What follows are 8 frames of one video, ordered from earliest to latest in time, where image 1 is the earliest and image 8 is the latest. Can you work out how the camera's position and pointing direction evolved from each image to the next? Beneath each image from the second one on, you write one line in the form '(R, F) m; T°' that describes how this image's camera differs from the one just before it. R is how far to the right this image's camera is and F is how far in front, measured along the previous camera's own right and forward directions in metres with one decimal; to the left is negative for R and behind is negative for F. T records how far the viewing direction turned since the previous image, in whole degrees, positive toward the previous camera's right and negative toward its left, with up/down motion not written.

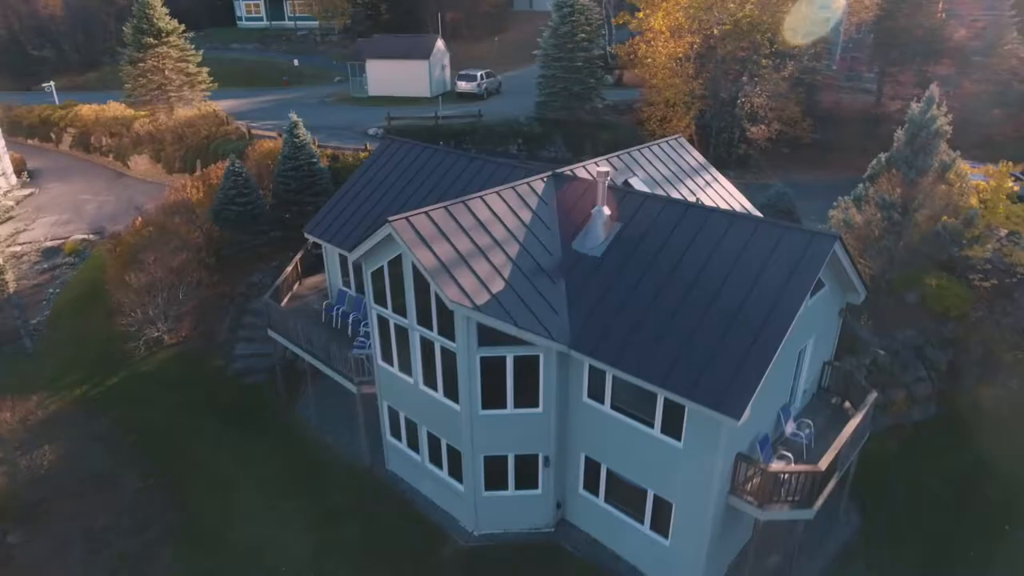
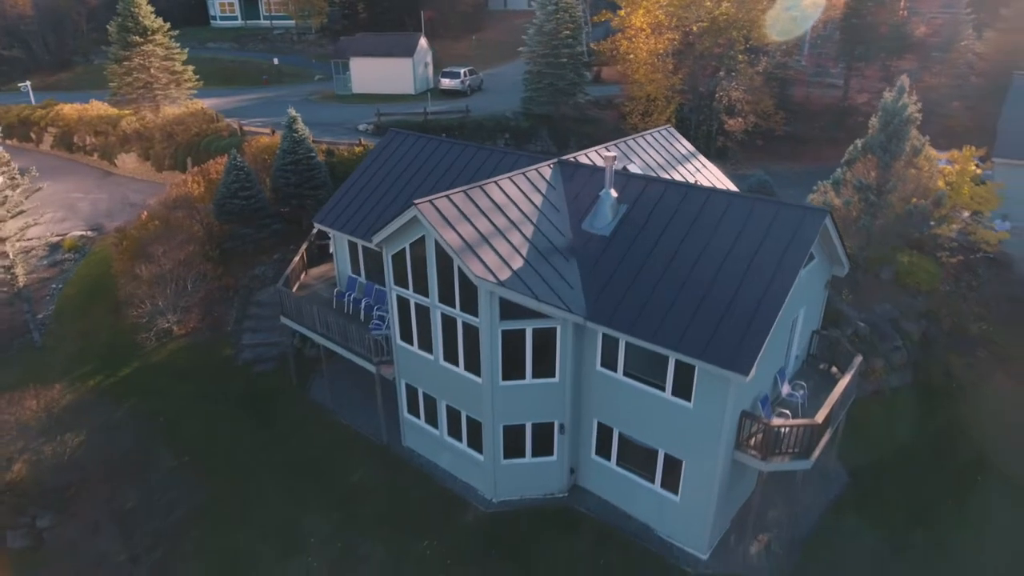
(-1.1, -0.9) m; +3°
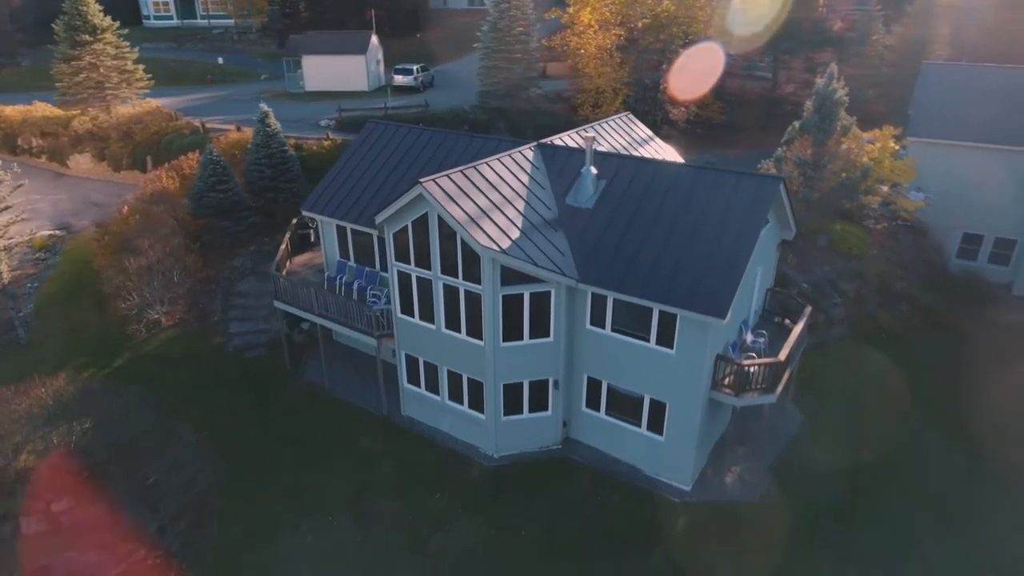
(-1.5, -1.5) m; +5°
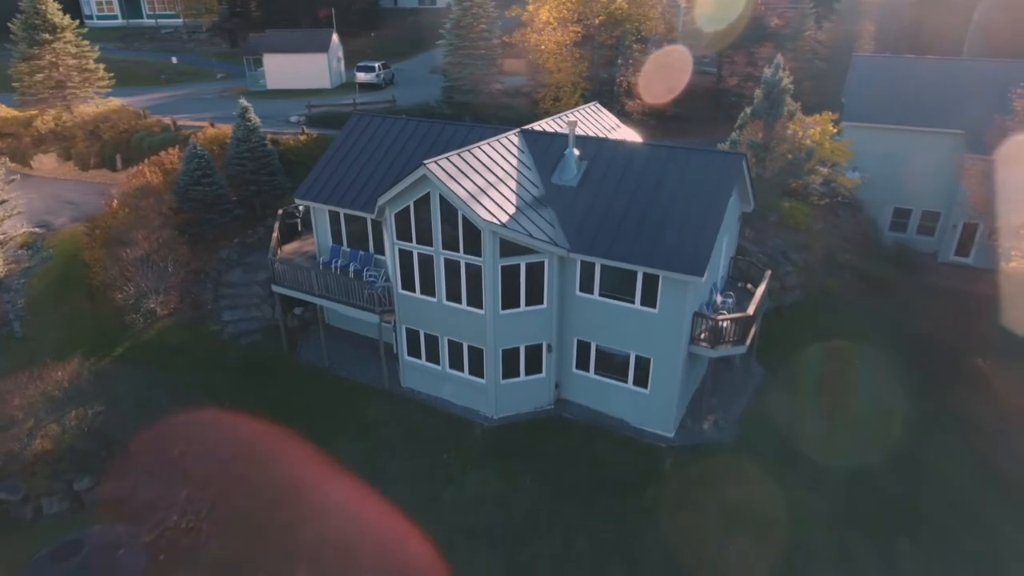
(-1.4, -1.5) m; +5°
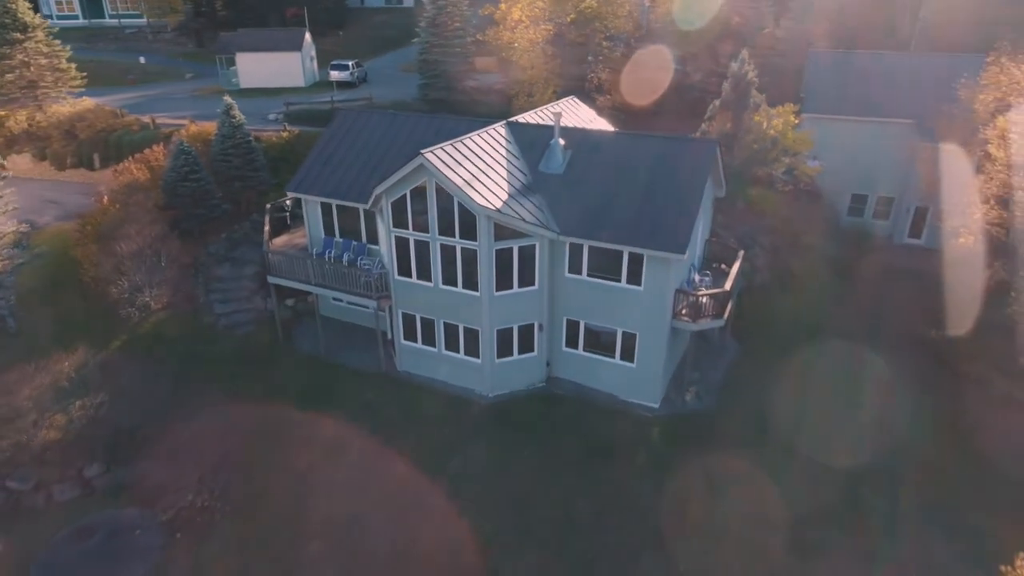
(-0.8, -1.0) m; +3°
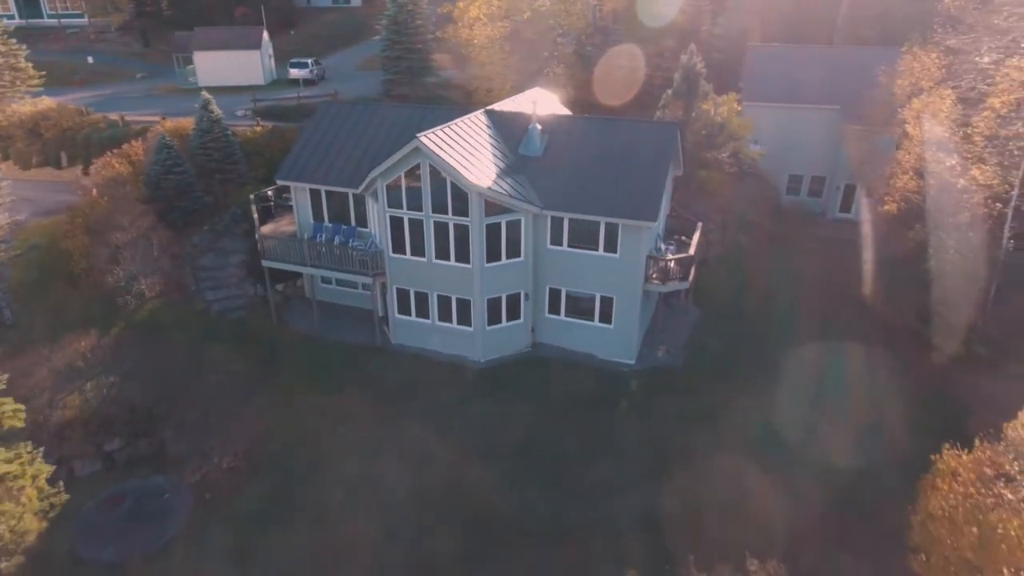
(-1.4, -1.8) m; +5°
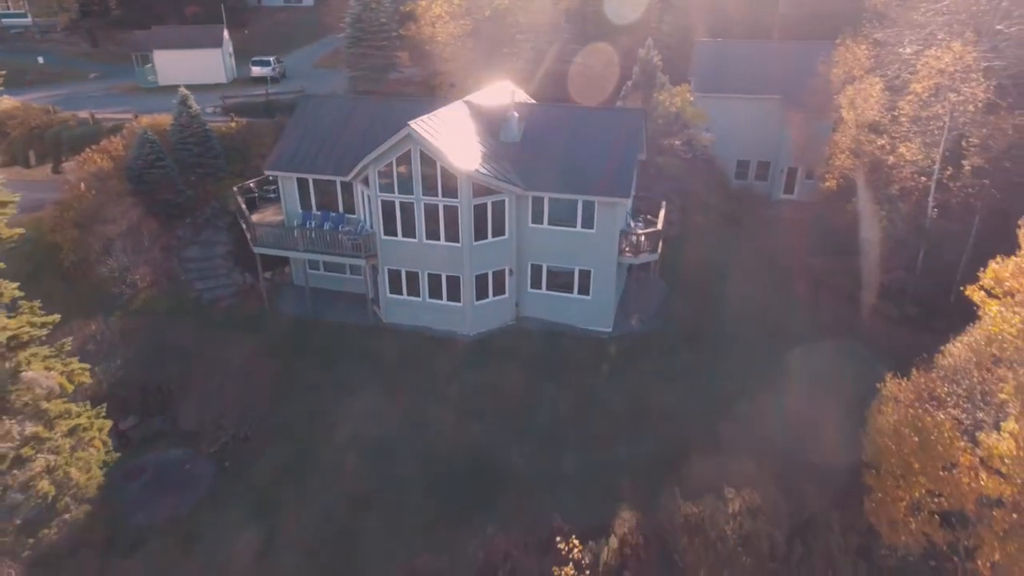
(-1.3, -1.6) m; +4°
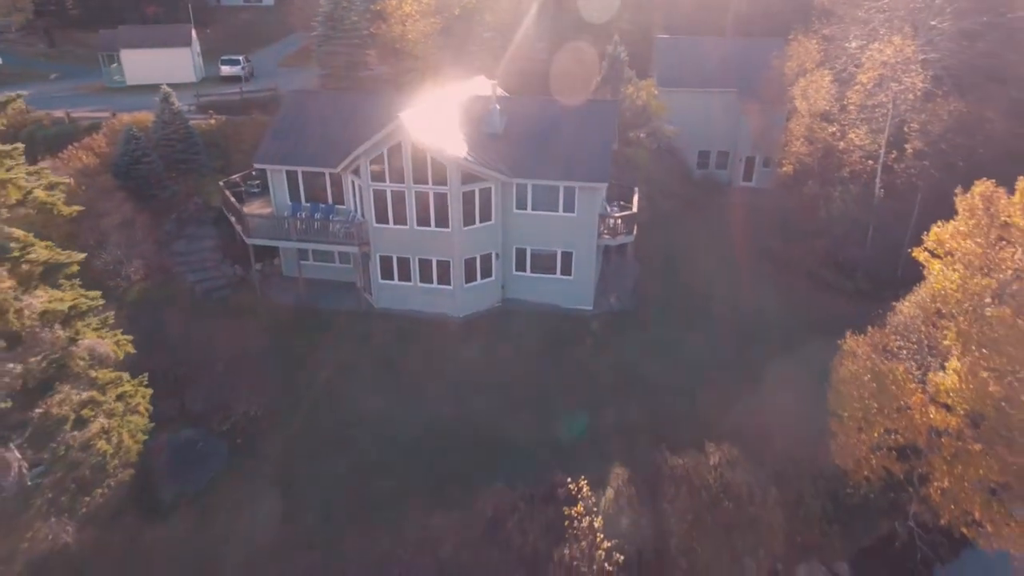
(-1.0, -1.3) m; +4°
